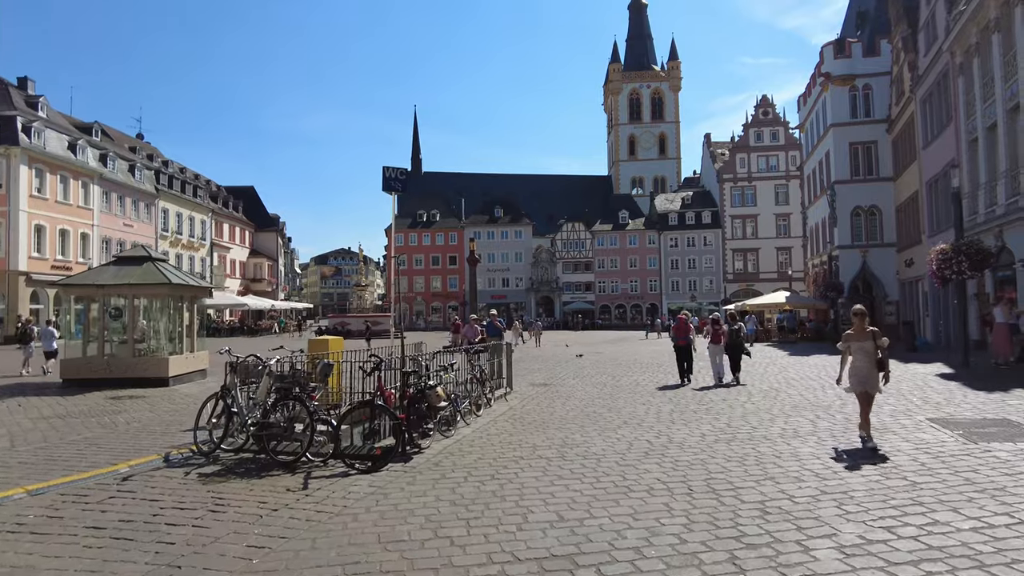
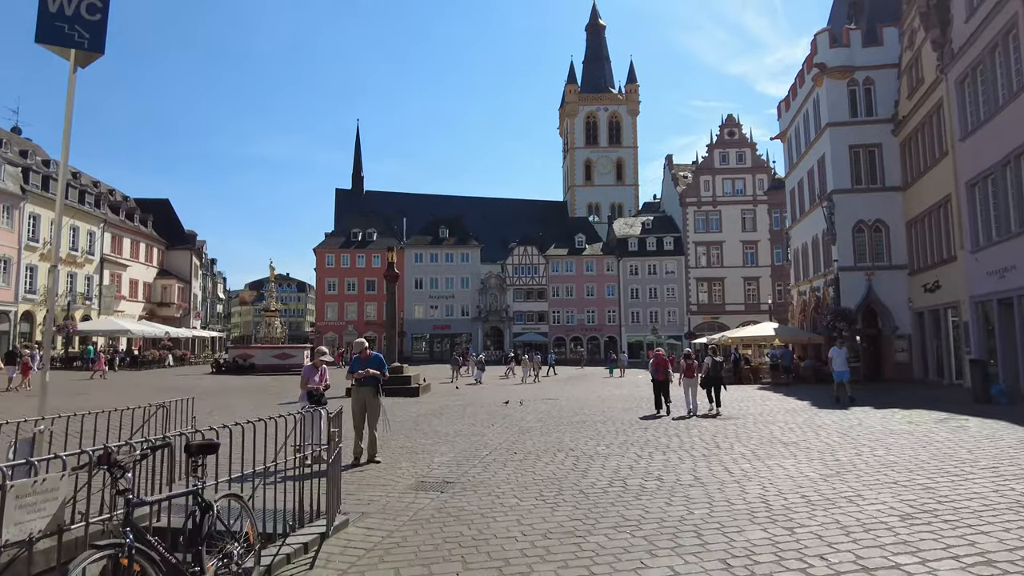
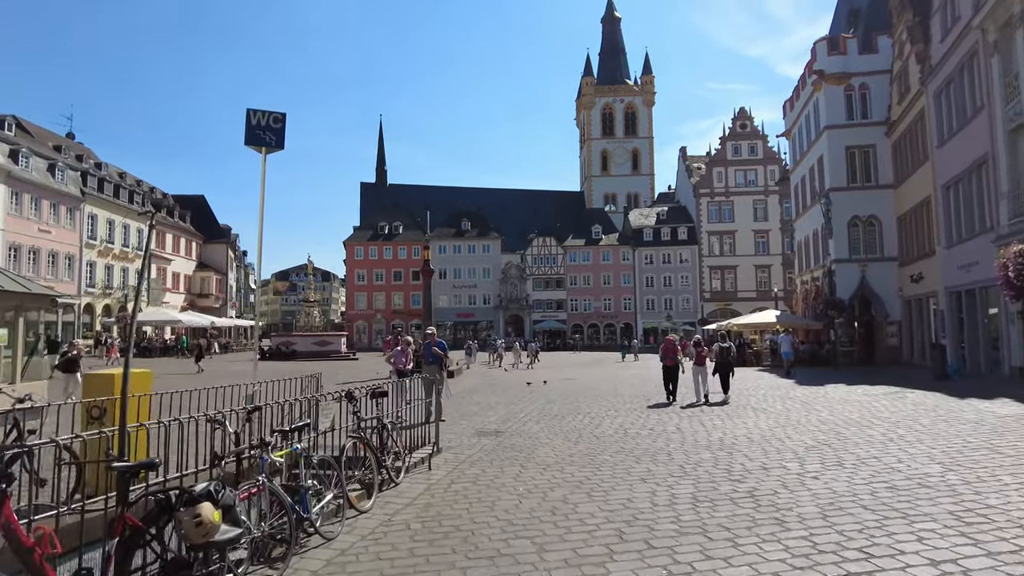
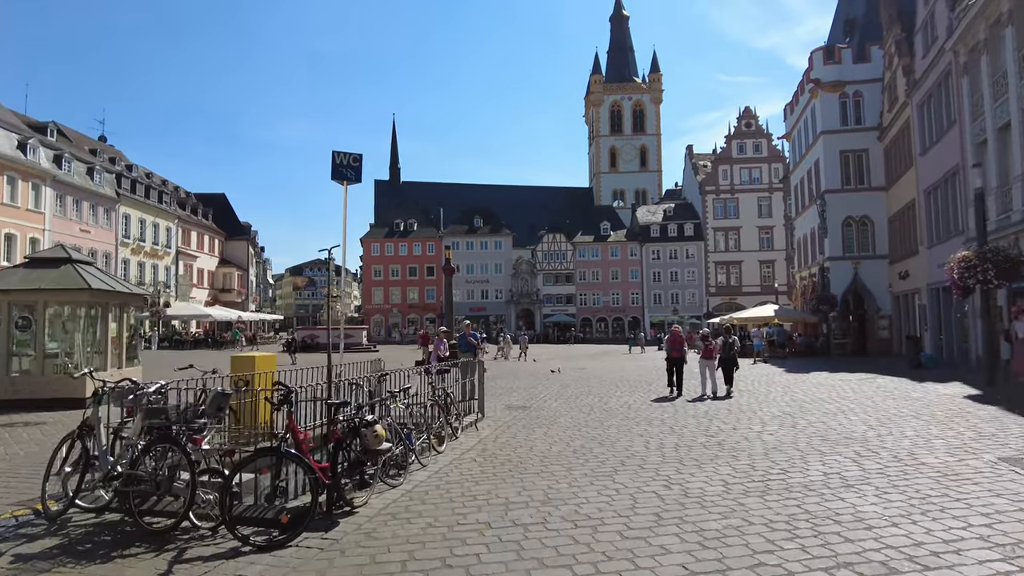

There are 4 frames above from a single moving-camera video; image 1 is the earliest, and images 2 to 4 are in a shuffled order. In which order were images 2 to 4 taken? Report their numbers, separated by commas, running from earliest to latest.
4, 3, 2
